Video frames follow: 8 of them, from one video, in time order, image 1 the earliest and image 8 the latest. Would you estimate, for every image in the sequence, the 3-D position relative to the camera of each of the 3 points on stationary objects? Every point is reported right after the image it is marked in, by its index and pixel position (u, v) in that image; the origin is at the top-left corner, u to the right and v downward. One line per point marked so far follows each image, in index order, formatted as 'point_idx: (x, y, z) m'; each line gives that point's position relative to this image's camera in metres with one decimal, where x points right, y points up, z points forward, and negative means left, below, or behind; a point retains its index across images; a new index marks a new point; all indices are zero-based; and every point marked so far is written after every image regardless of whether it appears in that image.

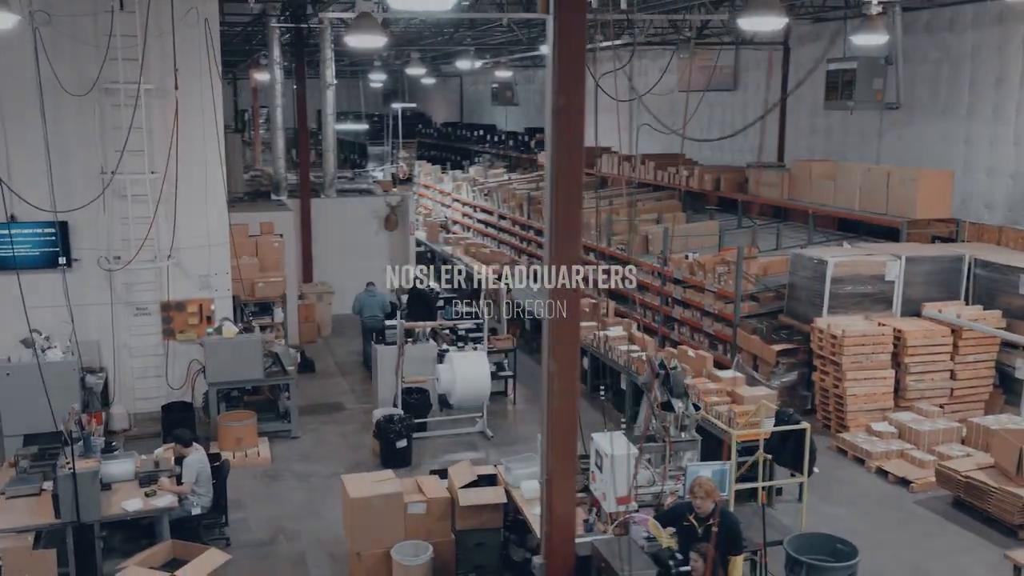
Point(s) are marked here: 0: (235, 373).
0: (-2.4, -0.7, +8.4) m
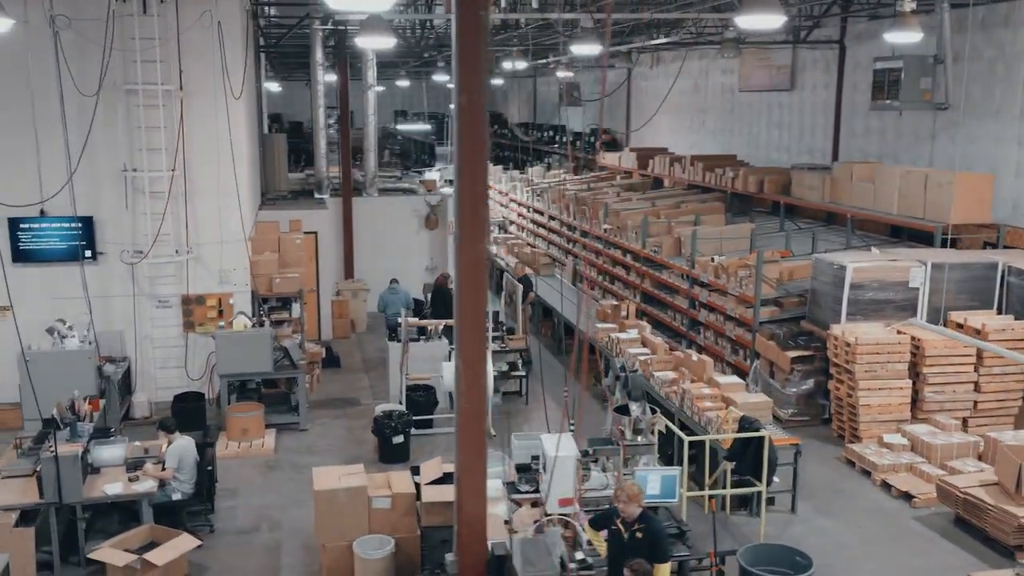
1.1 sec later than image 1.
0: (-2.4, -0.7, +8.6) m
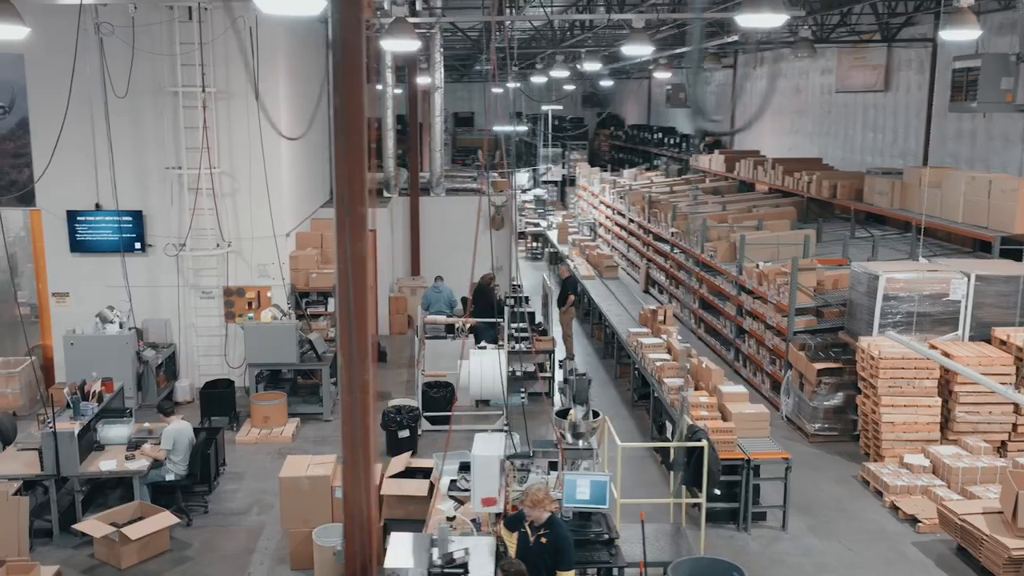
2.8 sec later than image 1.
0: (-2.2, -0.6, +9.0) m
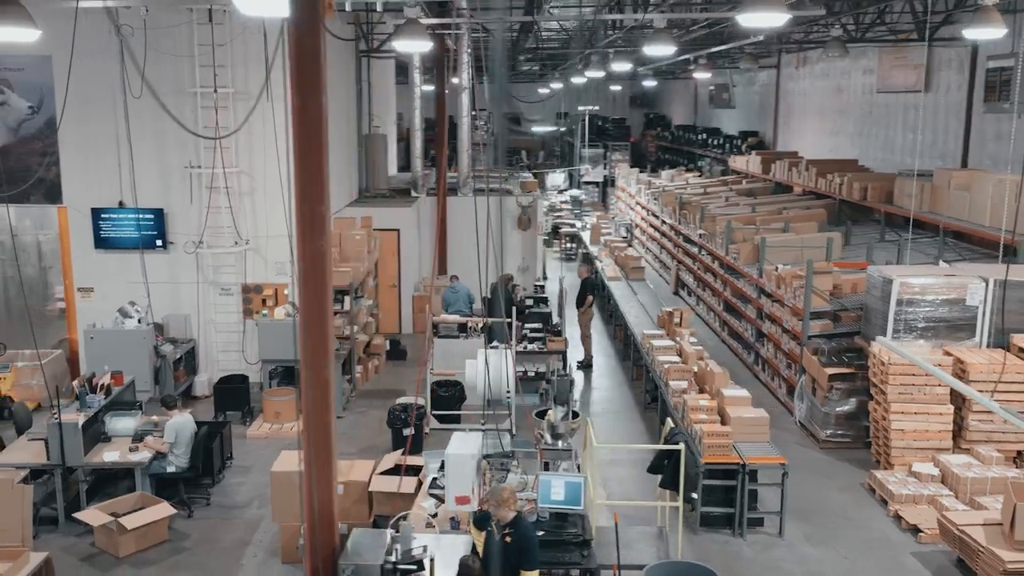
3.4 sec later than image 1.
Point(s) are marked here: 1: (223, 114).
0: (-2.1, -0.6, +9.1) m
1: (-2.8, +1.7, +9.3) m
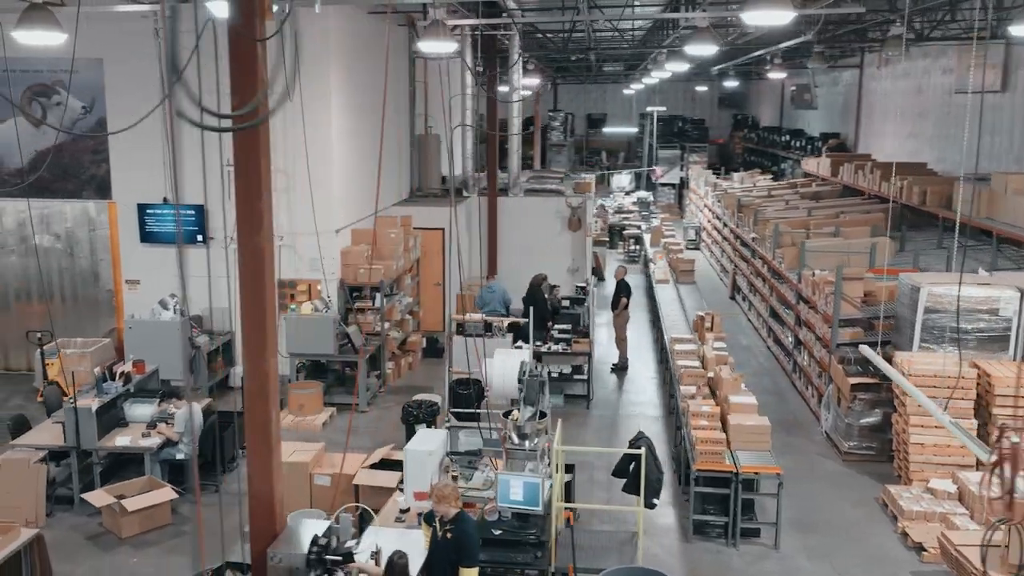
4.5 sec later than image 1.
0: (-1.9, -0.6, +9.3) m
1: (-2.5, +1.7, +9.6) m
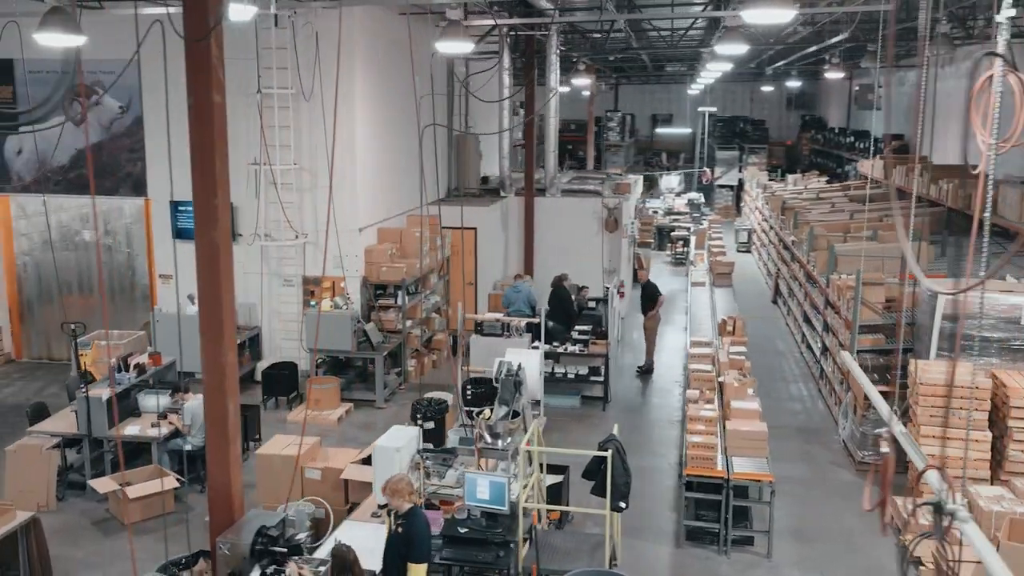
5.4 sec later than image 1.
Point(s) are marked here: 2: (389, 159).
0: (-1.8, -0.5, +9.5) m
1: (-2.3, +1.8, +9.8) m
2: (-1.4, +1.5, +11.0) m
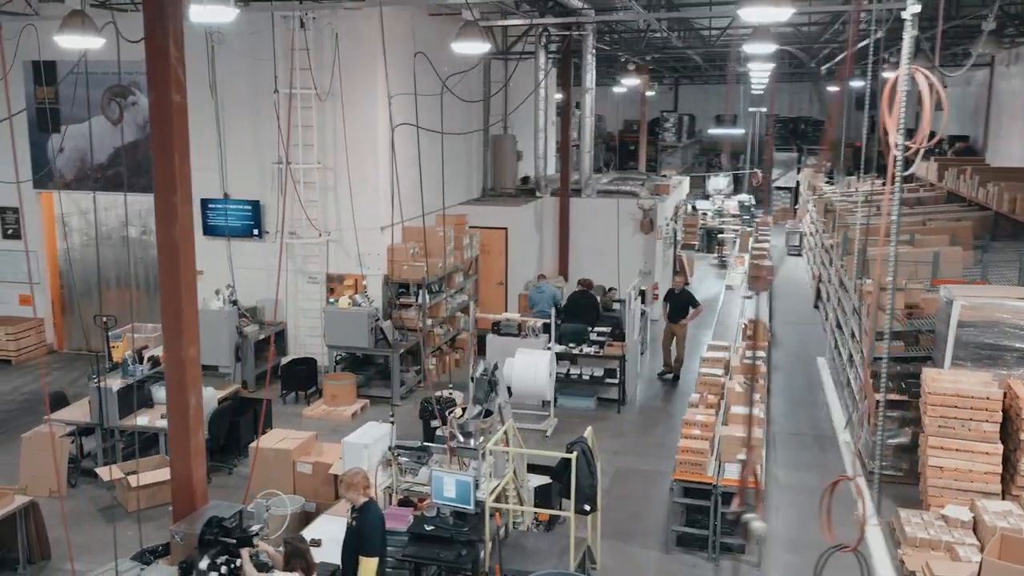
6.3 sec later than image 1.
0: (-1.6, -0.5, +9.6) m
1: (-2.1, +1.8, +10.0) m
2: (-1.1, +1.5, +11.1) m
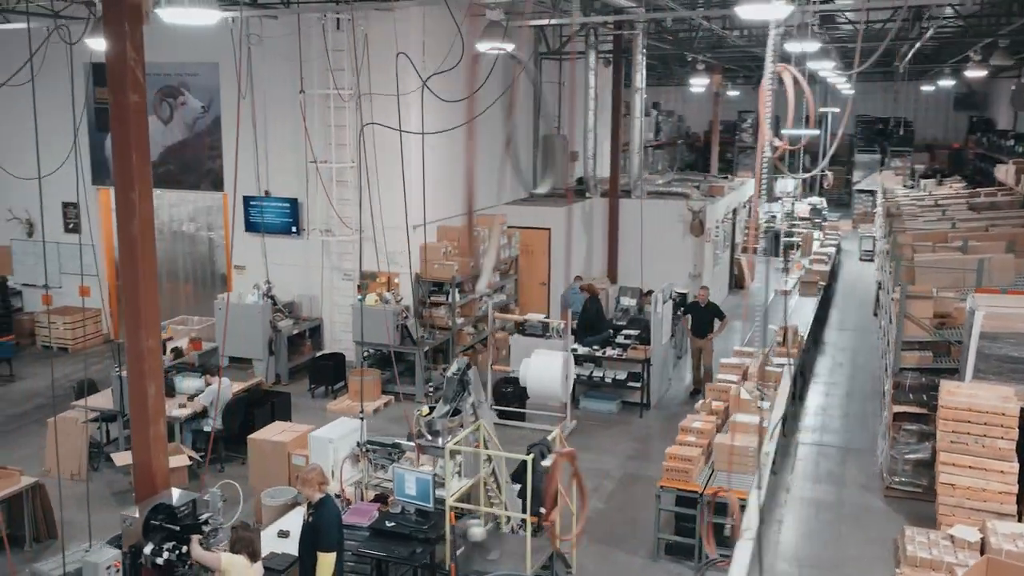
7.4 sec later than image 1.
0: (-1.4, -0.5, +9.7) m
1: (-1.8, +1.8, +10.1) m
2: (-0.7, +1.5, +11.1) m
